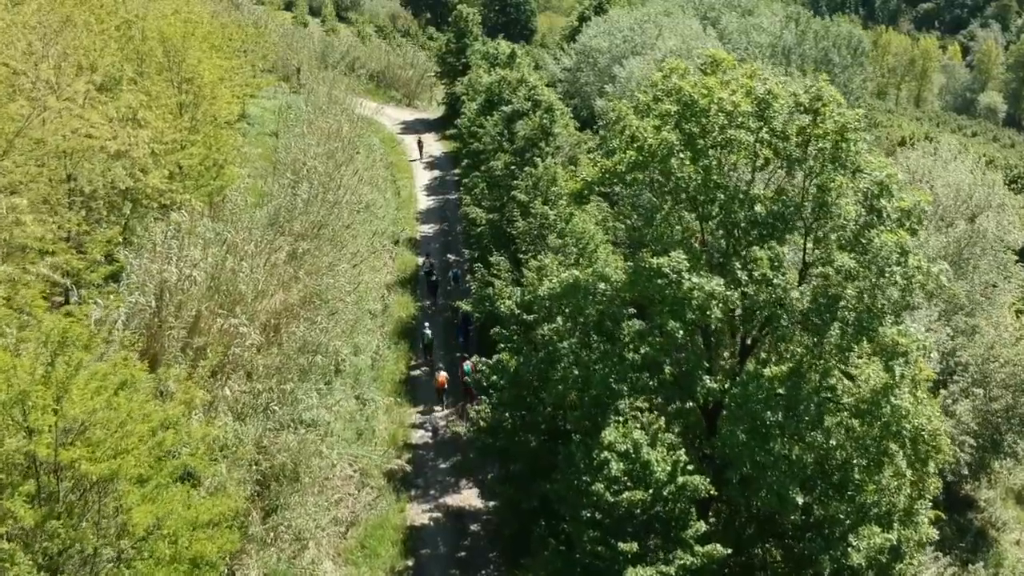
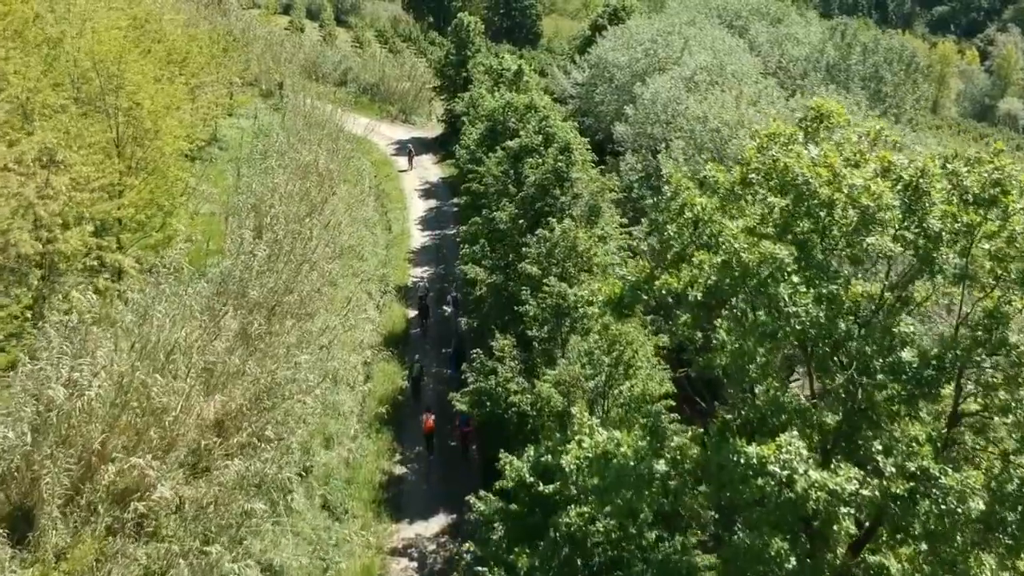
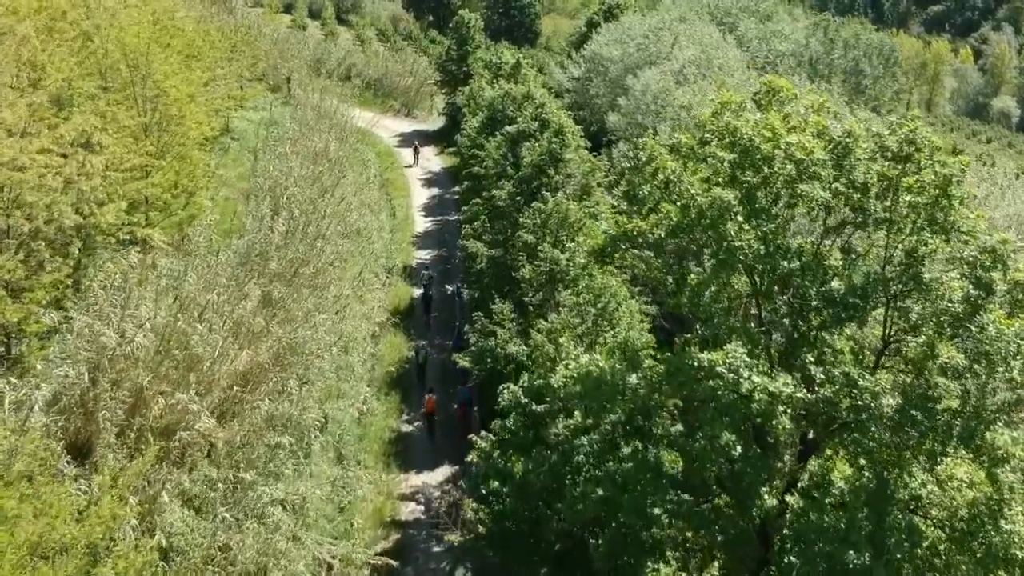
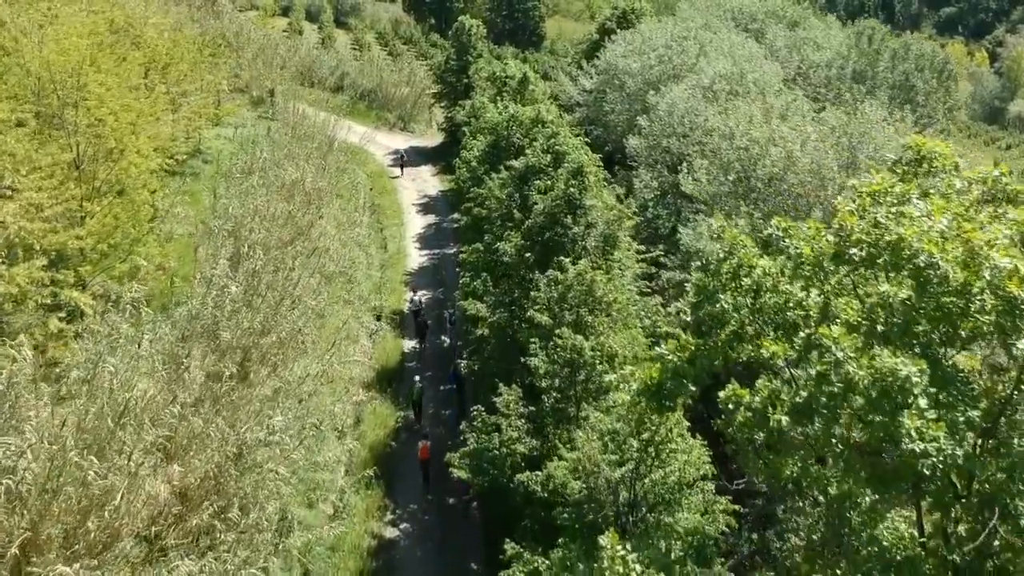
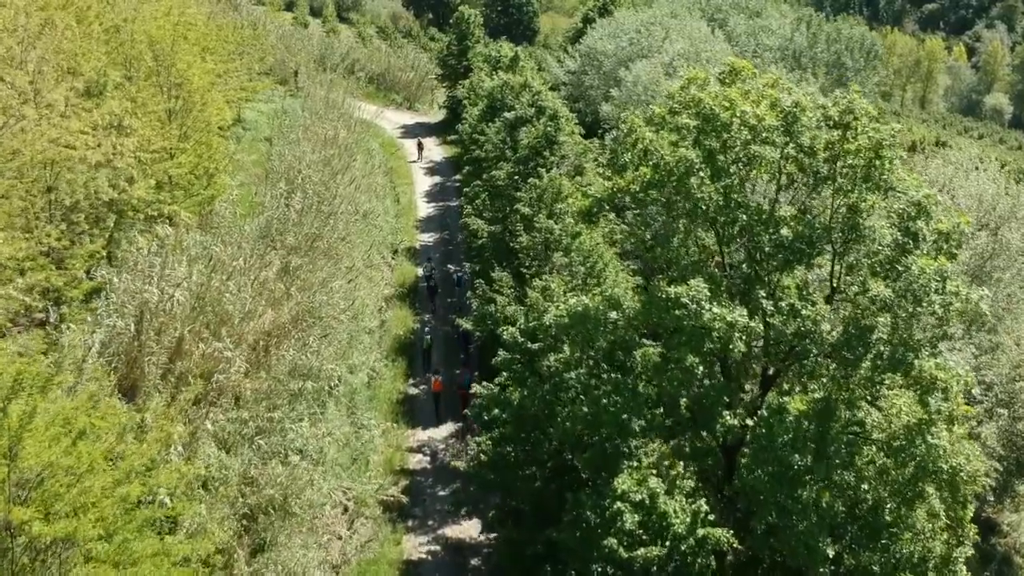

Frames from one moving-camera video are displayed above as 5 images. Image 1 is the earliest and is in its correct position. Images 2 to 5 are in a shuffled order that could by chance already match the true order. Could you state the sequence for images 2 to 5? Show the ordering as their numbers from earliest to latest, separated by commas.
5, 3, 2, 4
